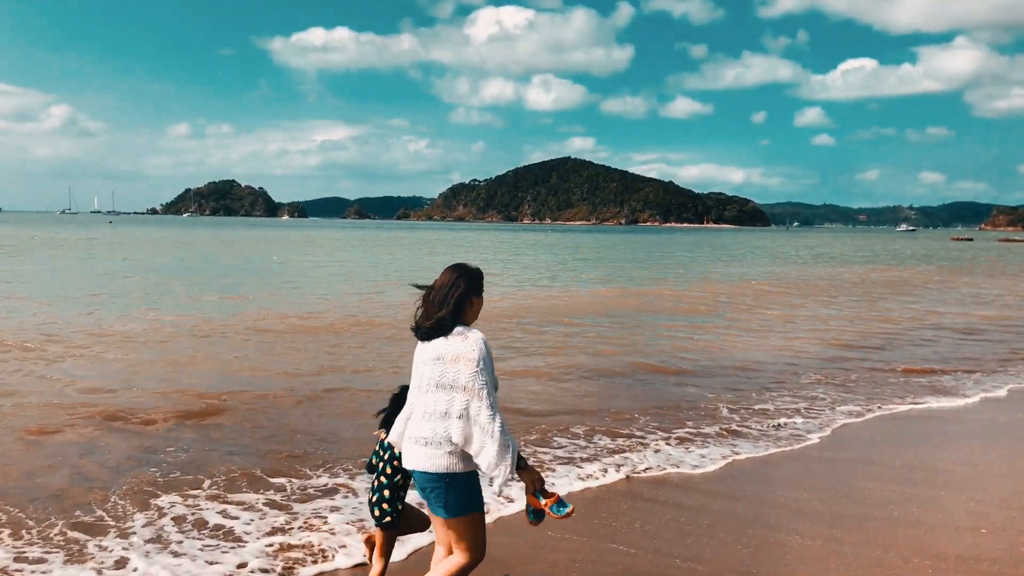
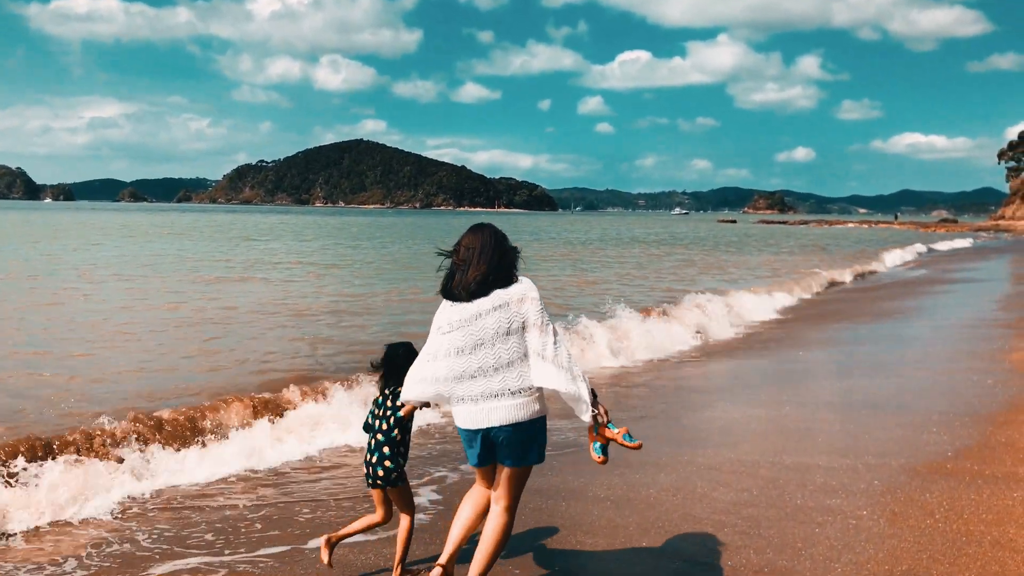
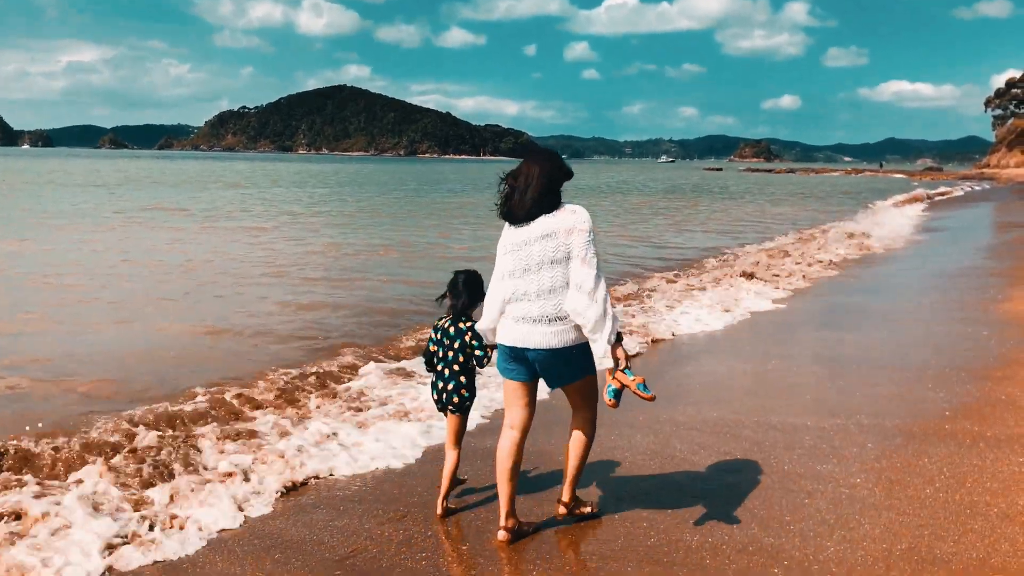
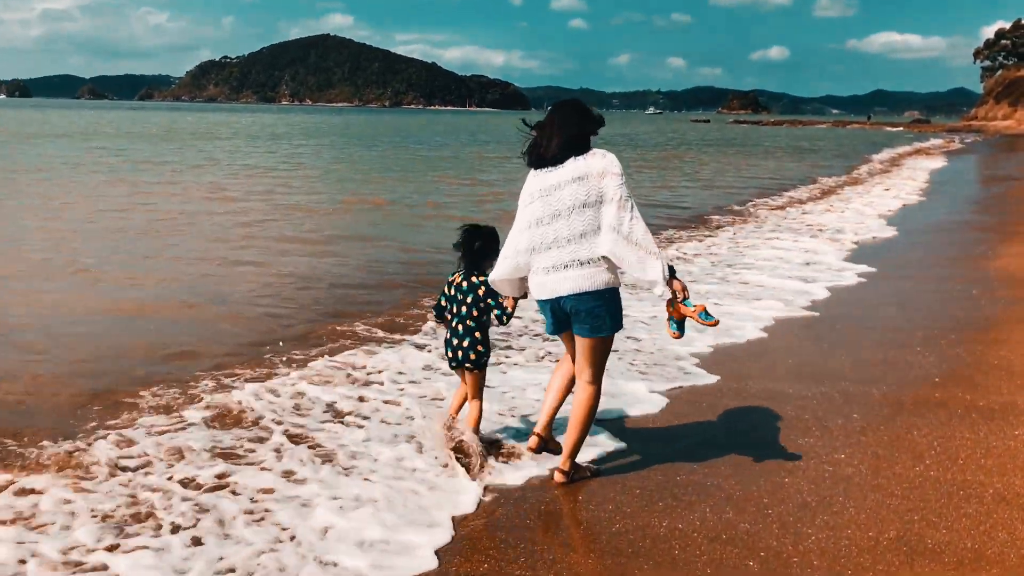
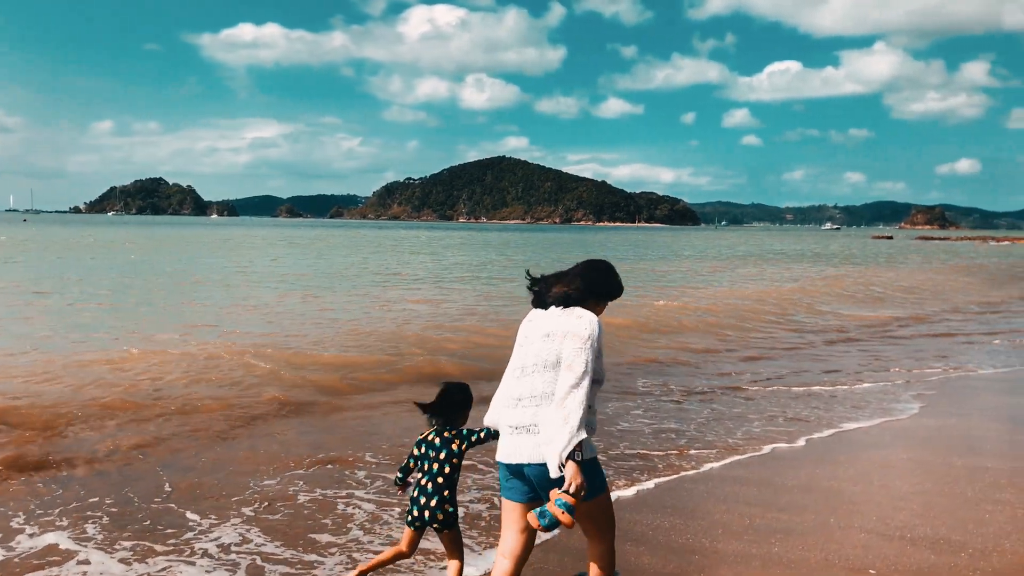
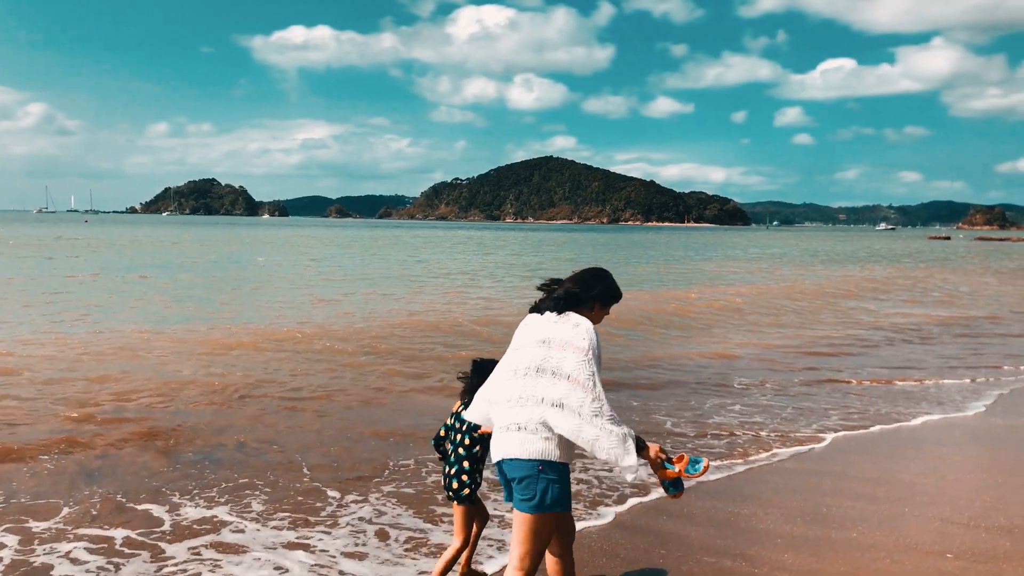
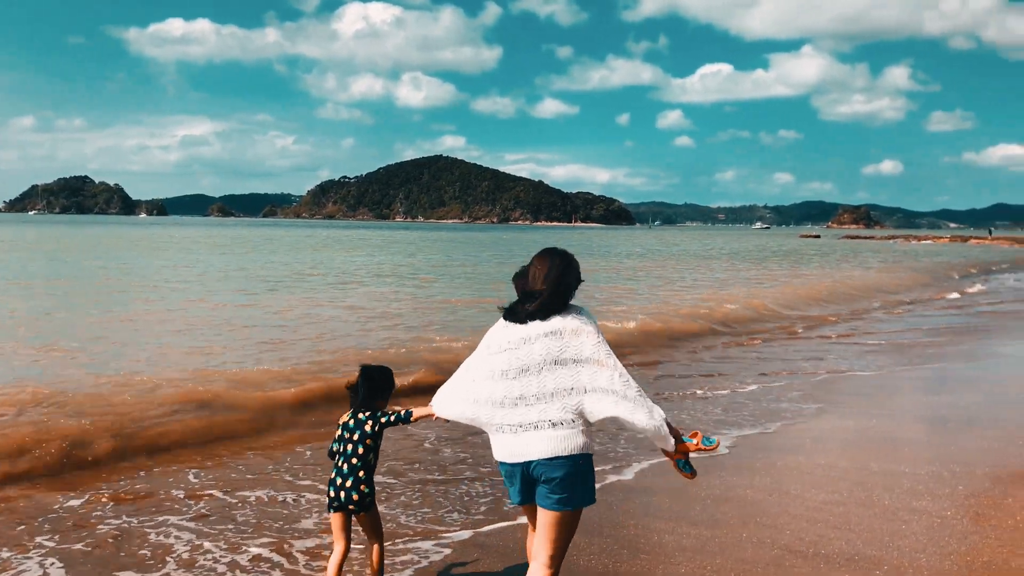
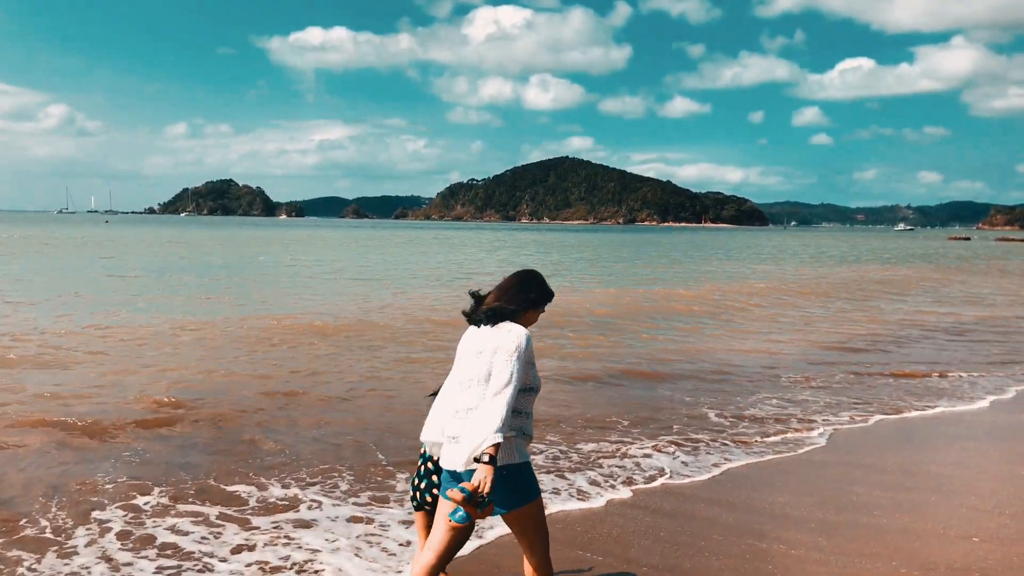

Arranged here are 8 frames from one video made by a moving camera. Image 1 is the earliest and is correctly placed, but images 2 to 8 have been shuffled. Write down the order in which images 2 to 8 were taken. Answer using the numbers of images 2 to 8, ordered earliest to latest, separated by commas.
8, 6, 5, 7, 2, 3, 4
